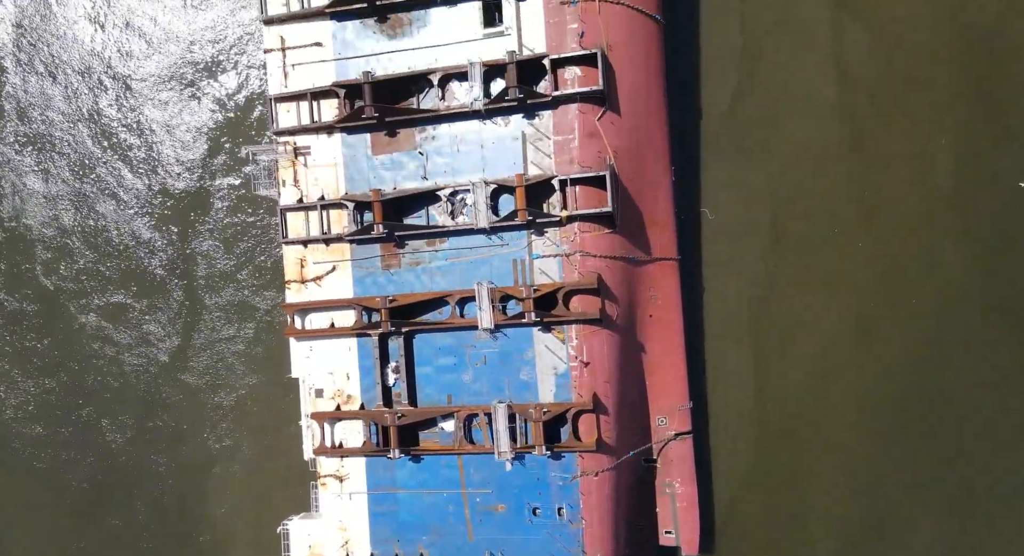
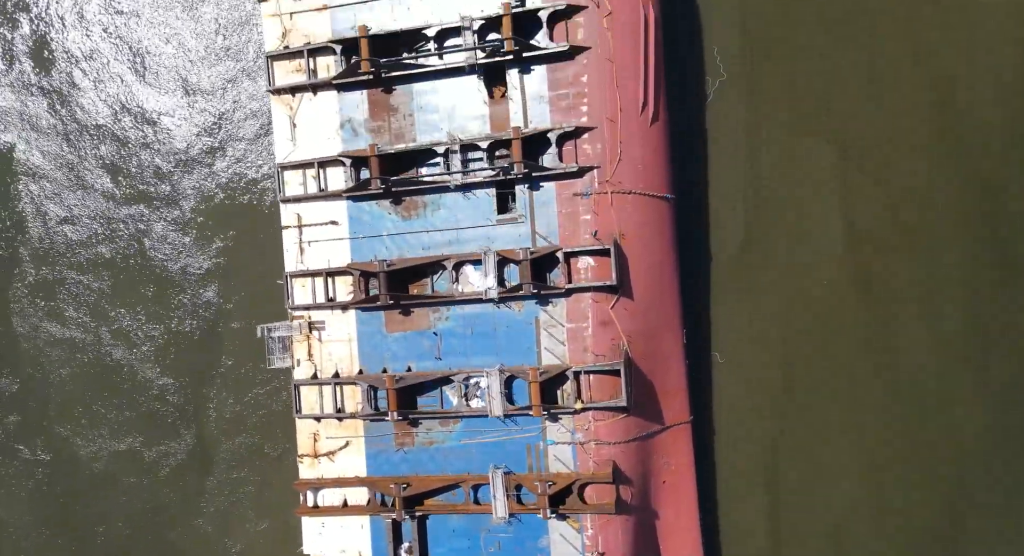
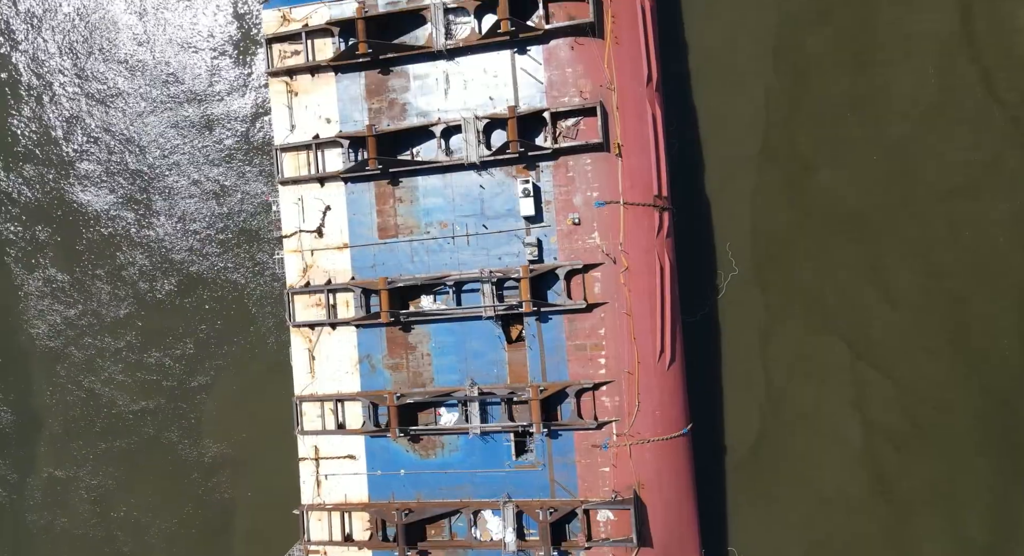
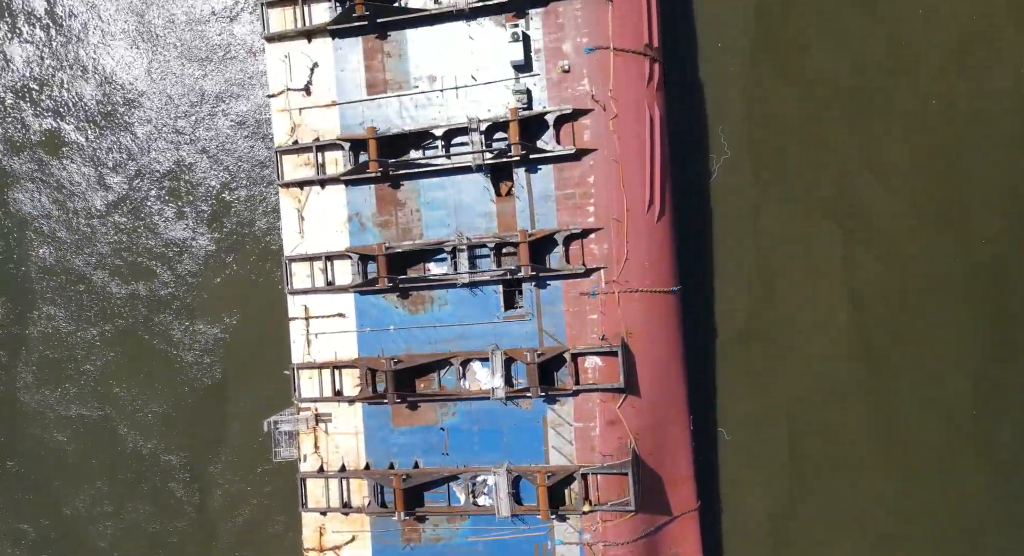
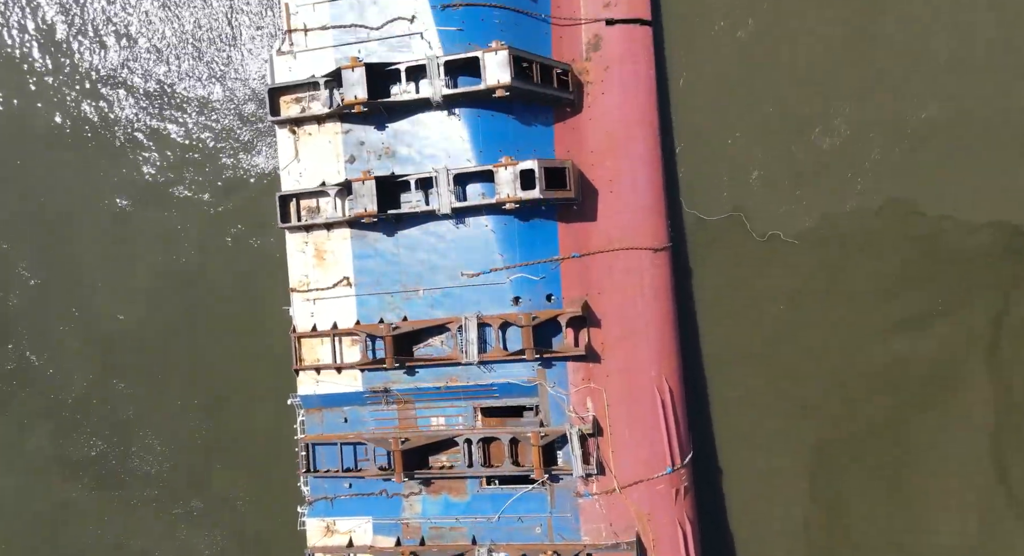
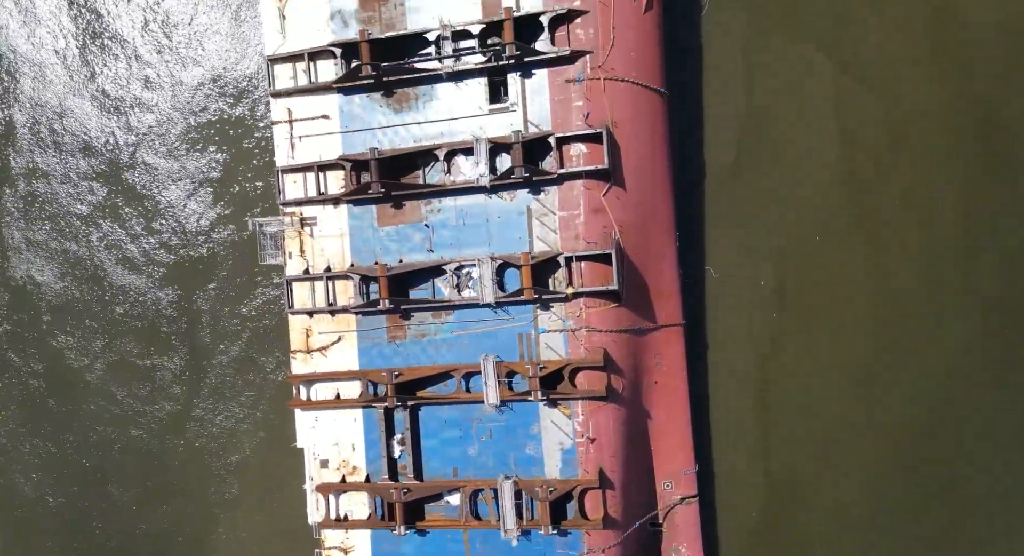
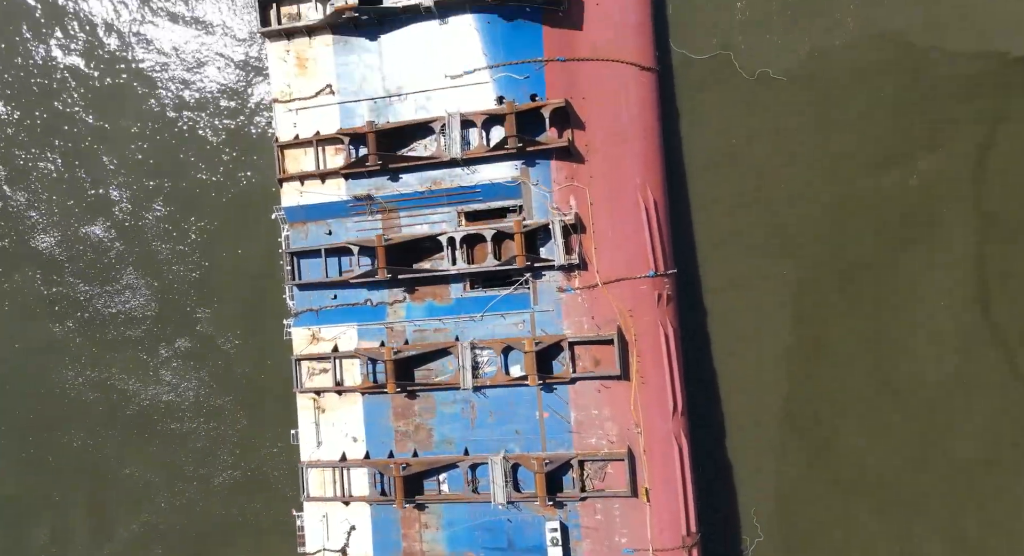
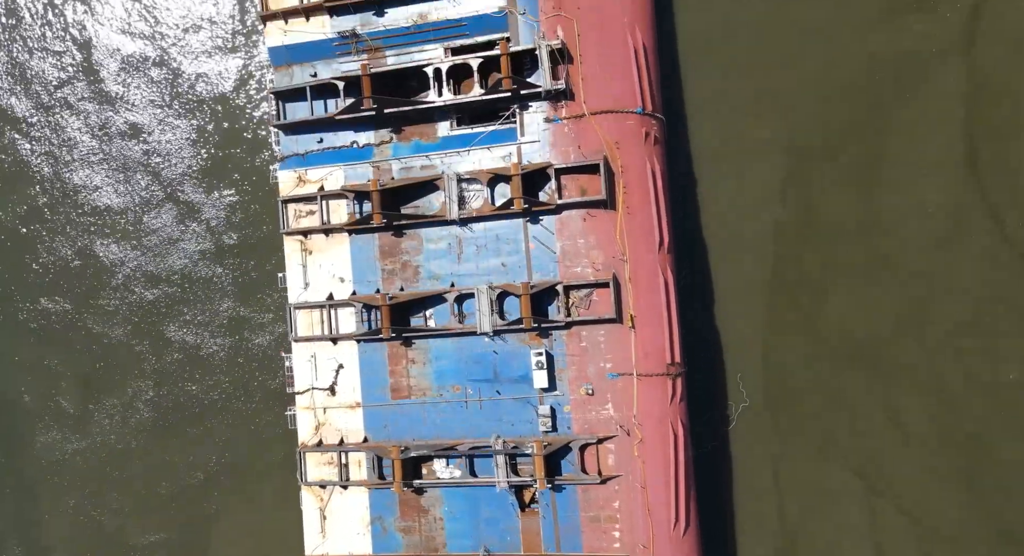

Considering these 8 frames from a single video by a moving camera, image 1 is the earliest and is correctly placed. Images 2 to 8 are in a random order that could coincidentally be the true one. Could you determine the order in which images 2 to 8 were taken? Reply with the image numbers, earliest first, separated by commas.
6, 2, 4, 3, 8, 7, 5
